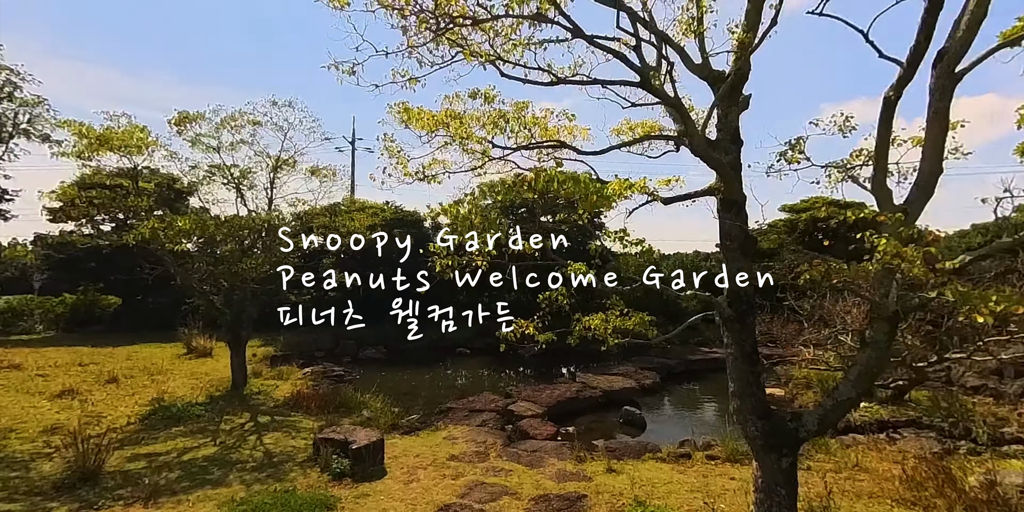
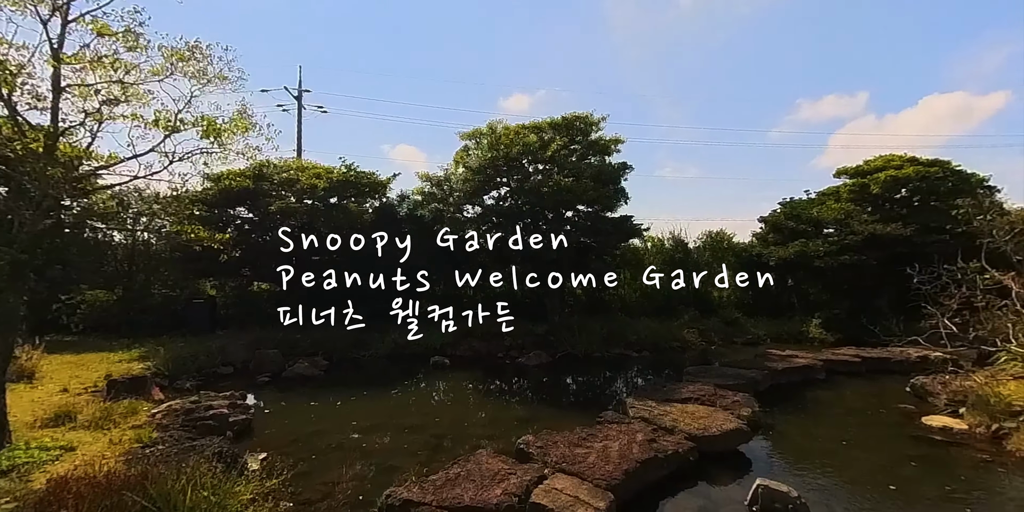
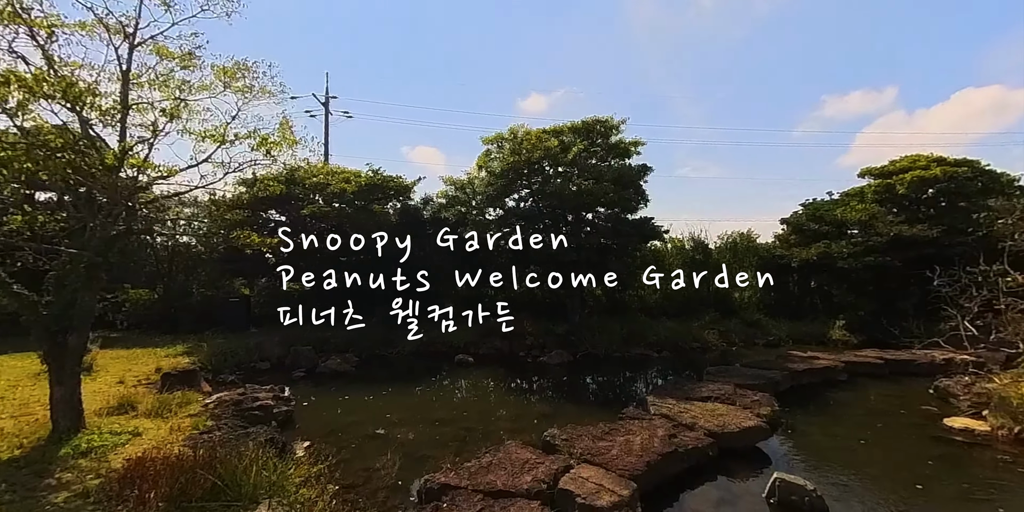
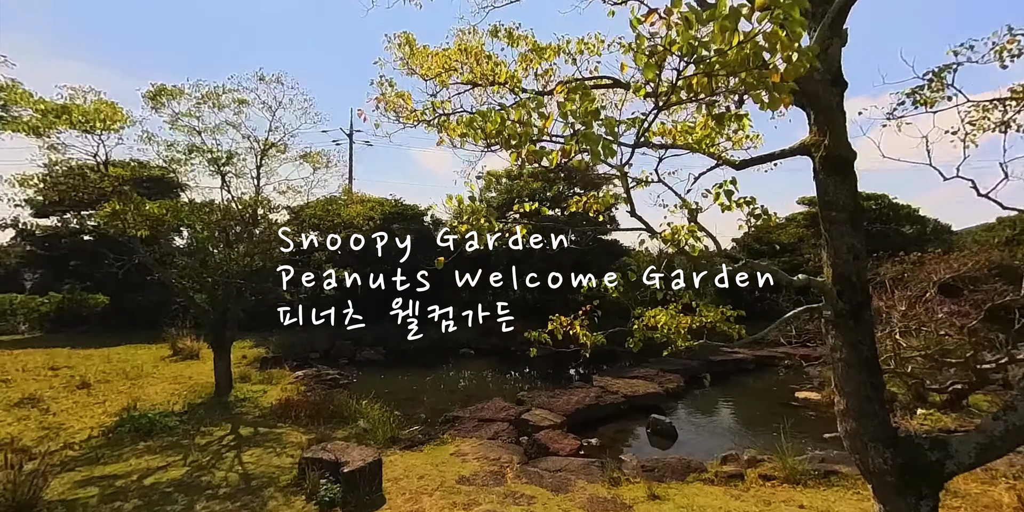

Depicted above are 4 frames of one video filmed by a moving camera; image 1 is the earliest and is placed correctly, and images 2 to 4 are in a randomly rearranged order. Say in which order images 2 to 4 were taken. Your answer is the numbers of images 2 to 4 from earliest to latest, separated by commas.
4, 3, 2
